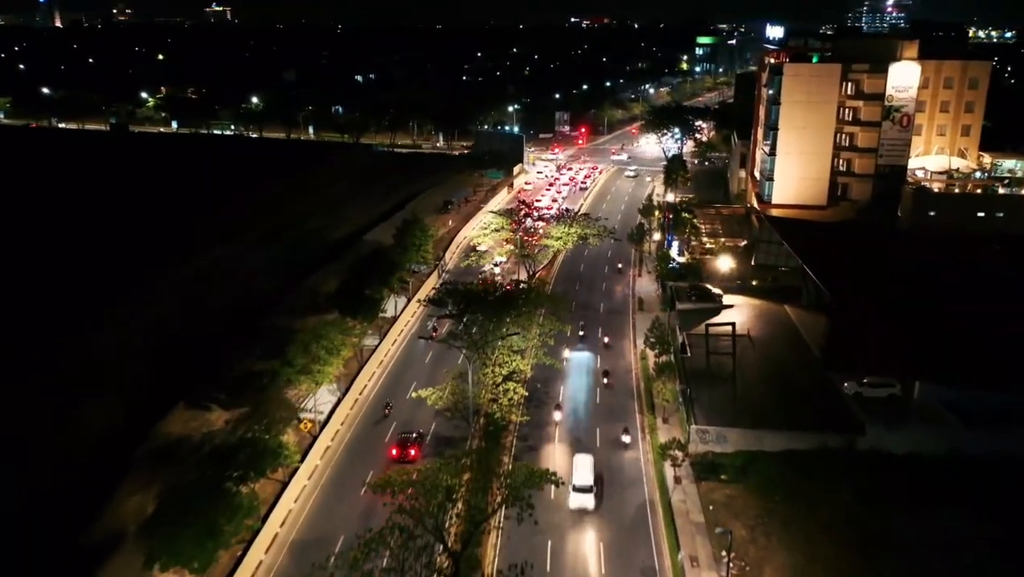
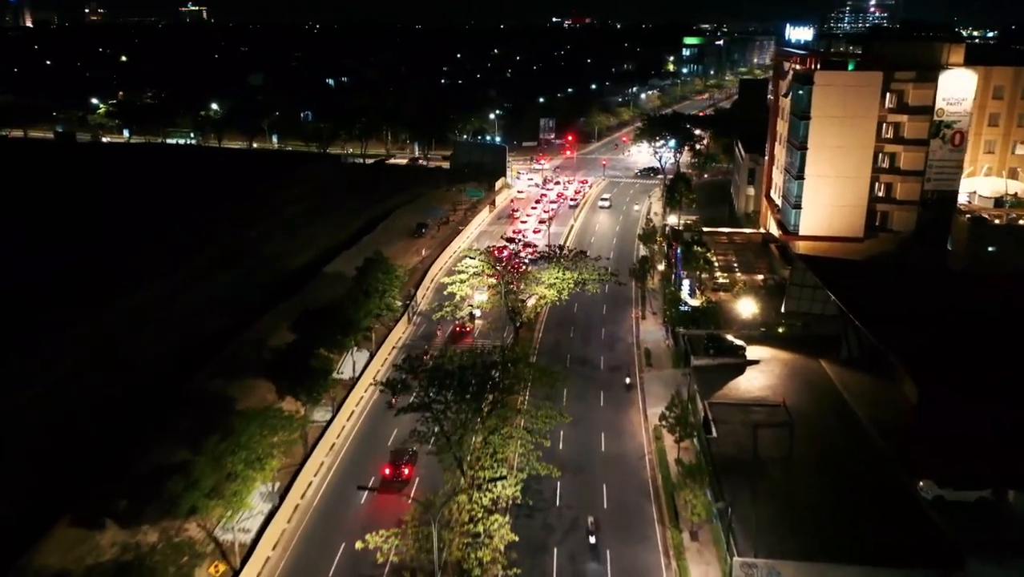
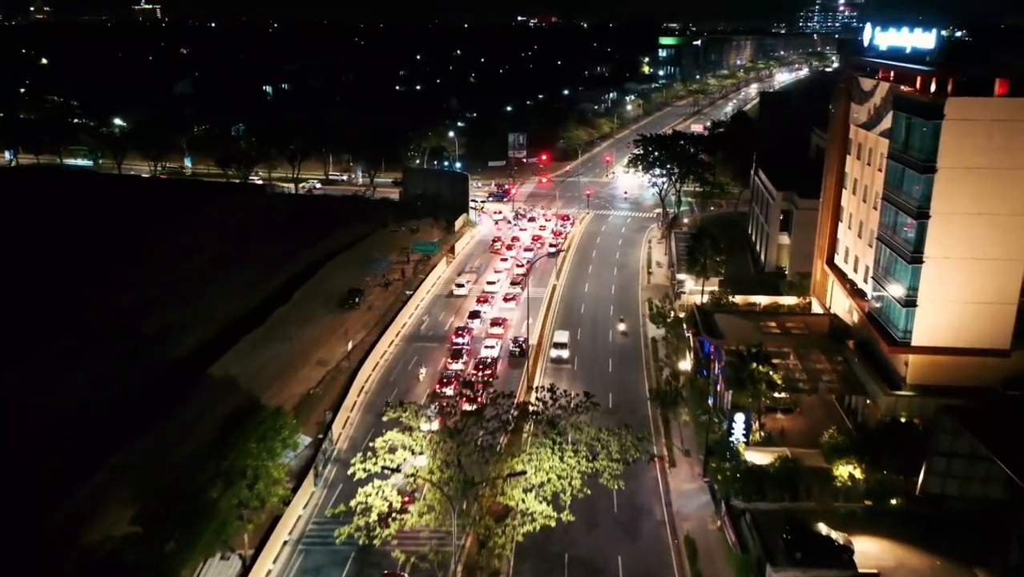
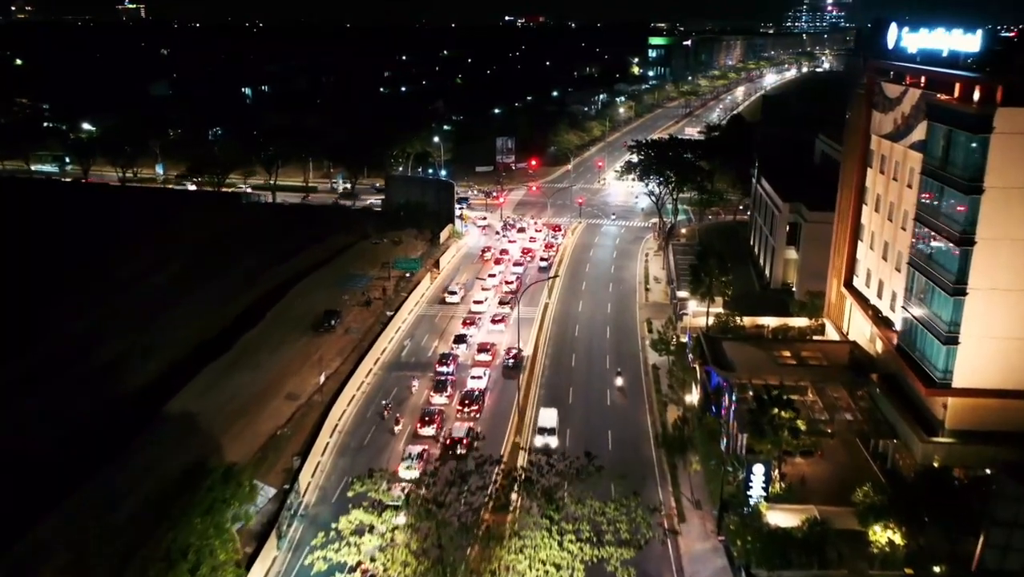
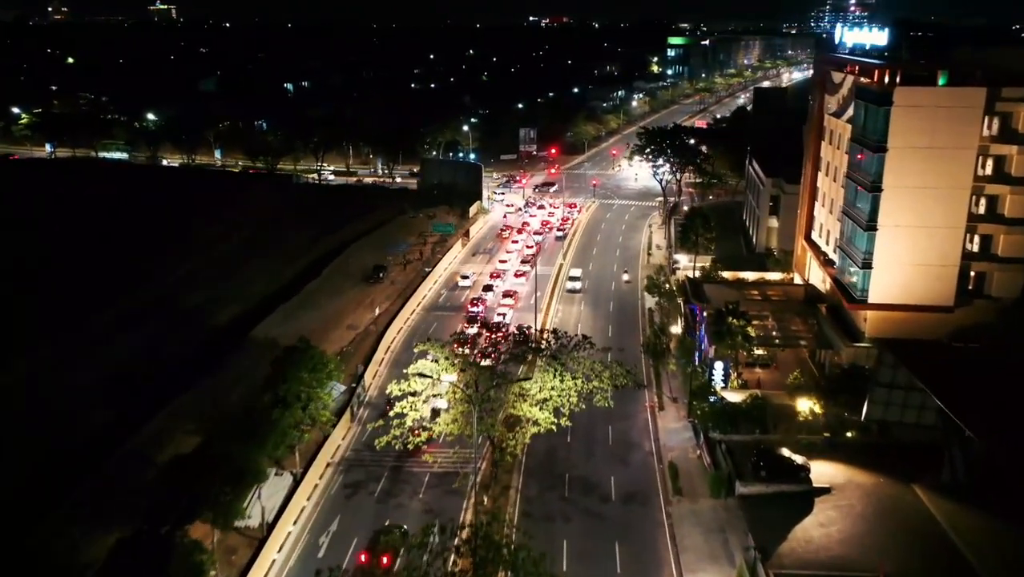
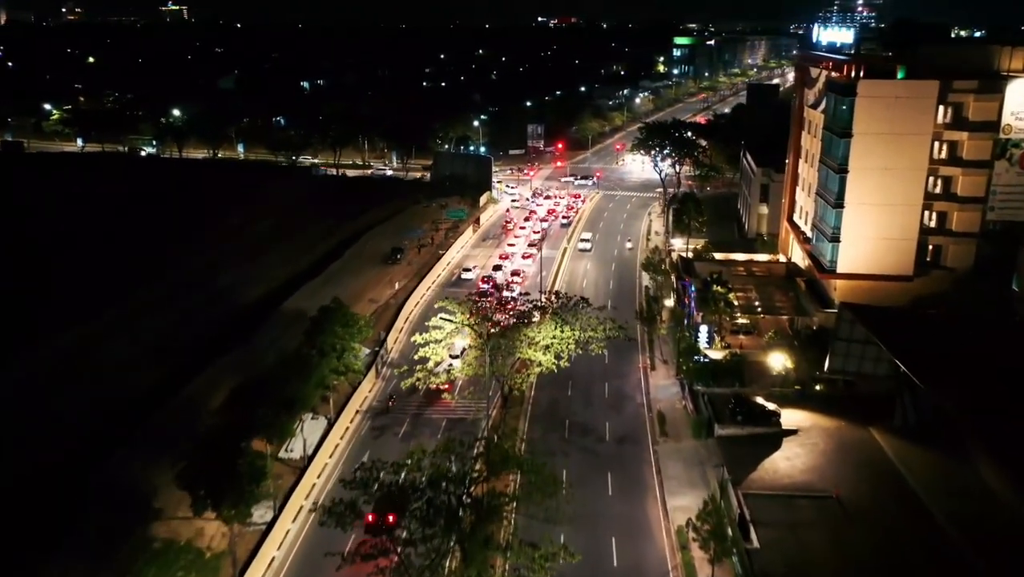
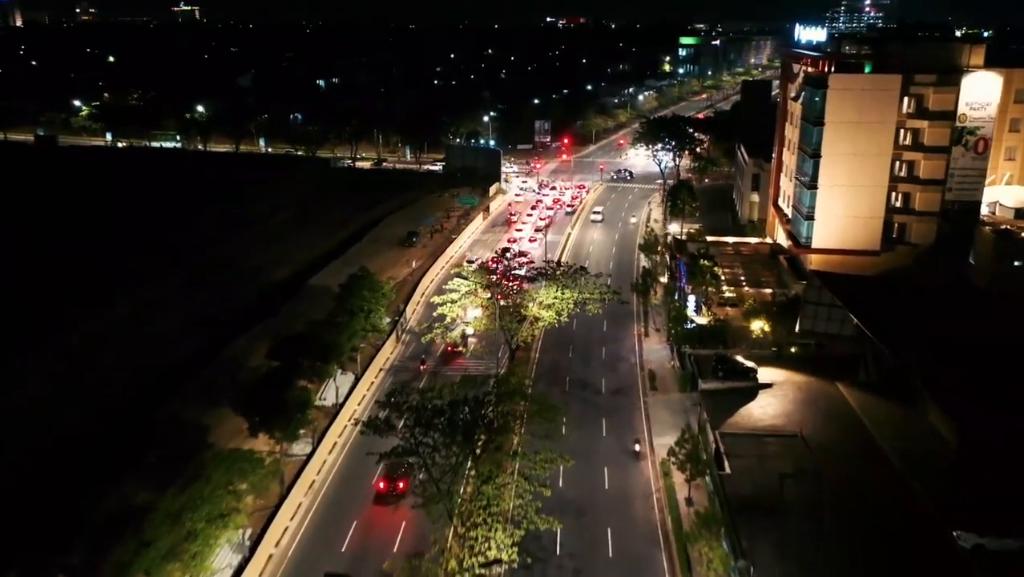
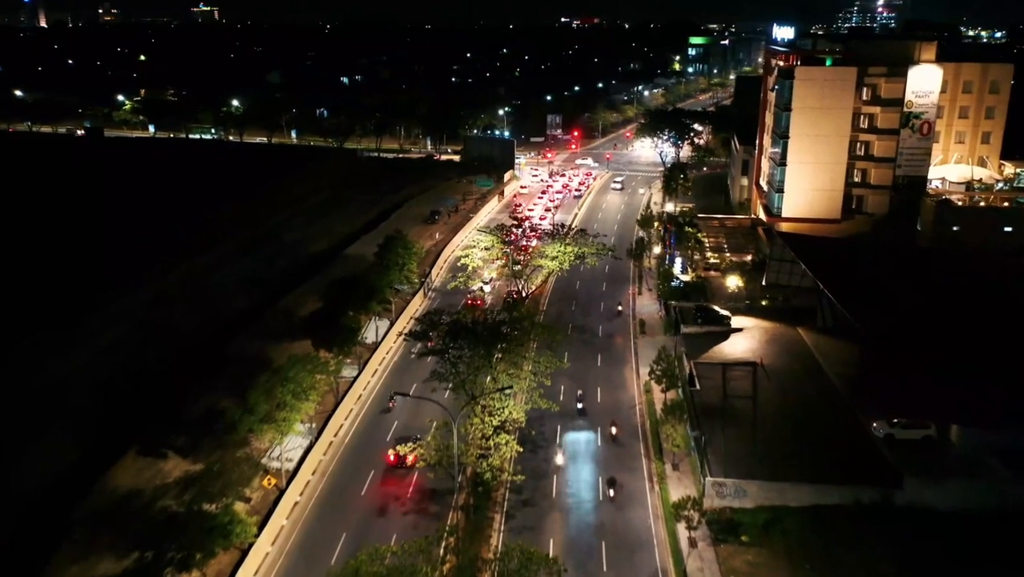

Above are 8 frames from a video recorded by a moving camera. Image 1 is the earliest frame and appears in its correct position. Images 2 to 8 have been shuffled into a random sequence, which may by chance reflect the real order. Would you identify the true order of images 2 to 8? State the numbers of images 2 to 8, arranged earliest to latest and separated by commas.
8, 2, 7, 6, 5, 3, 4
